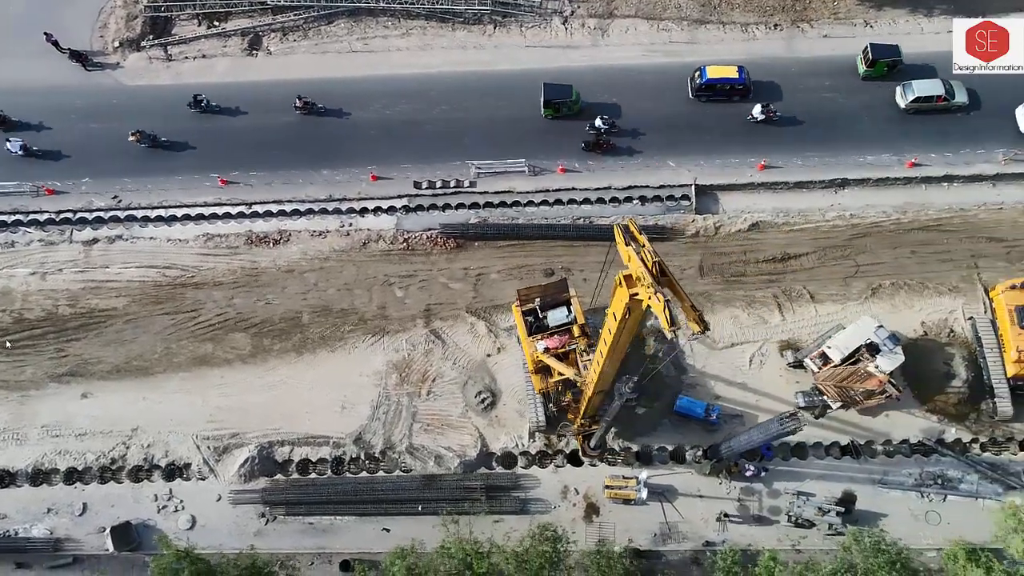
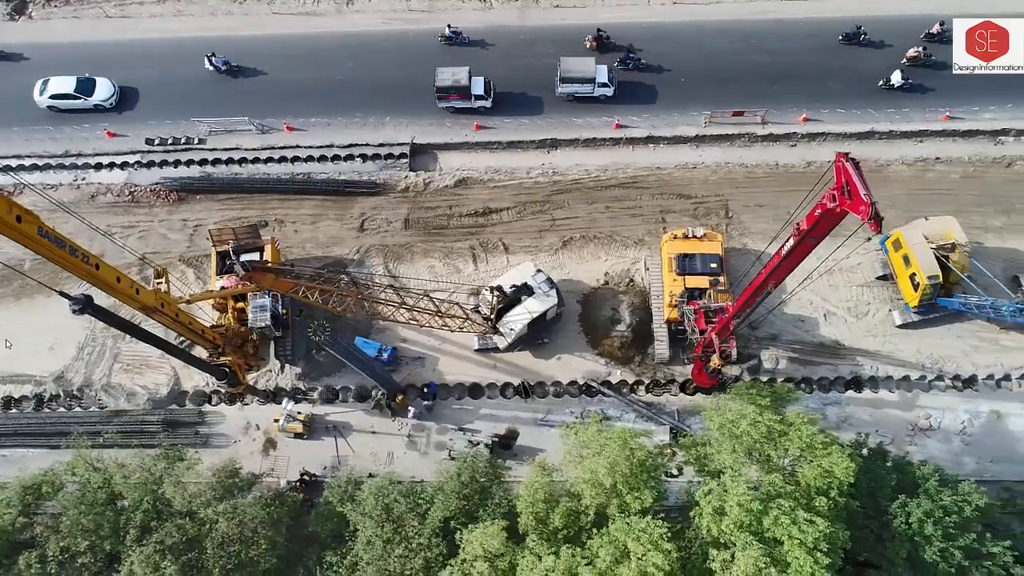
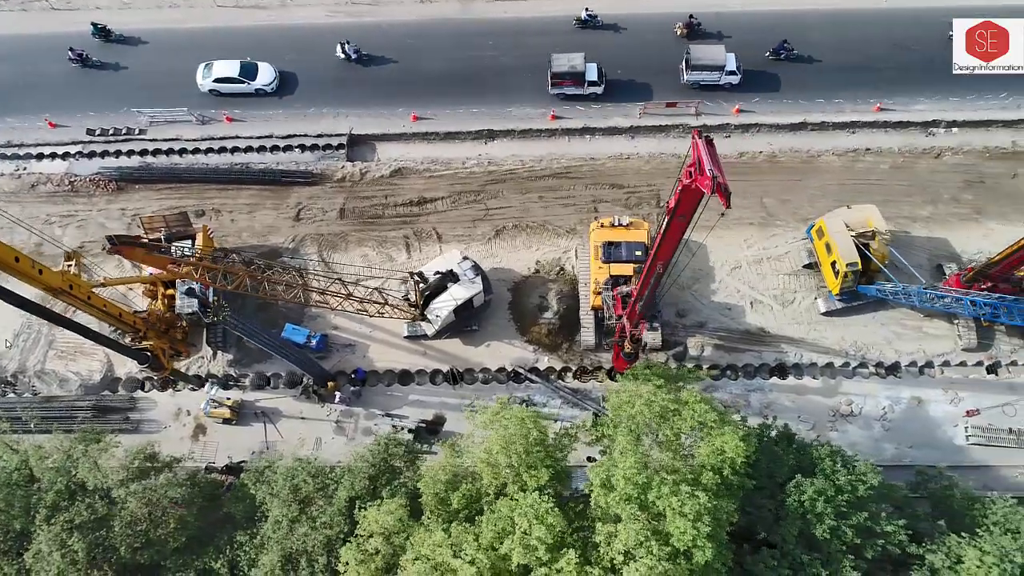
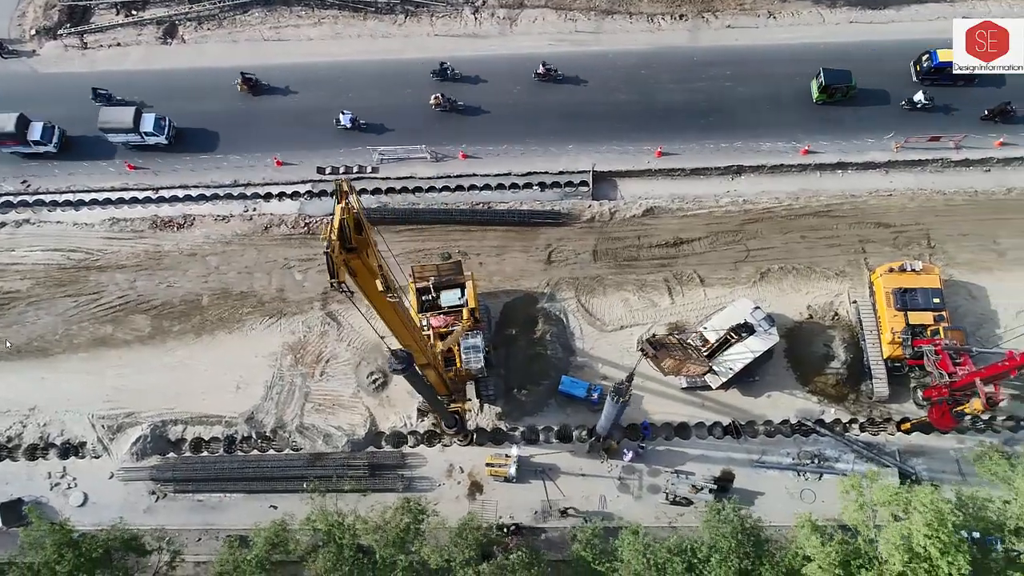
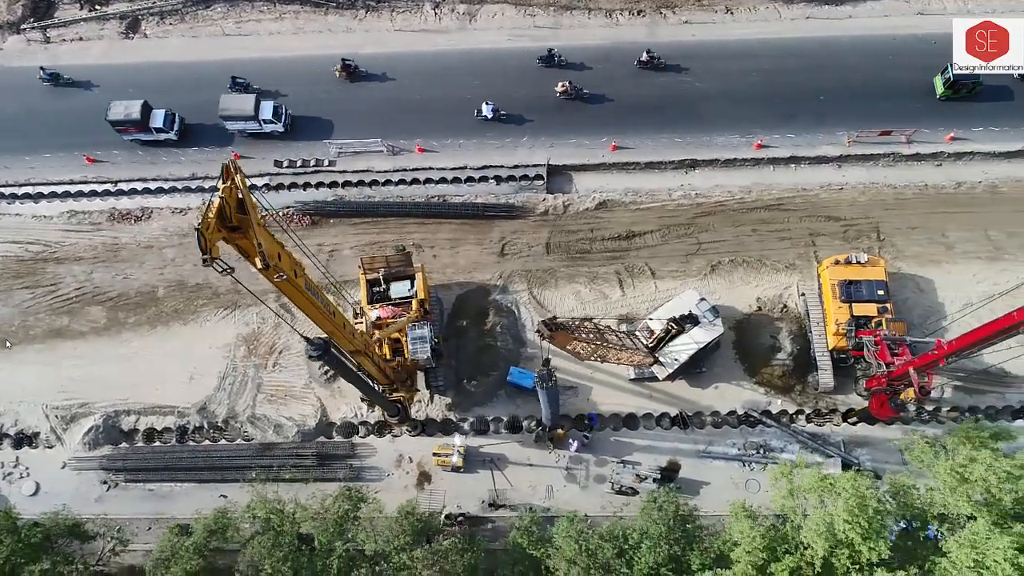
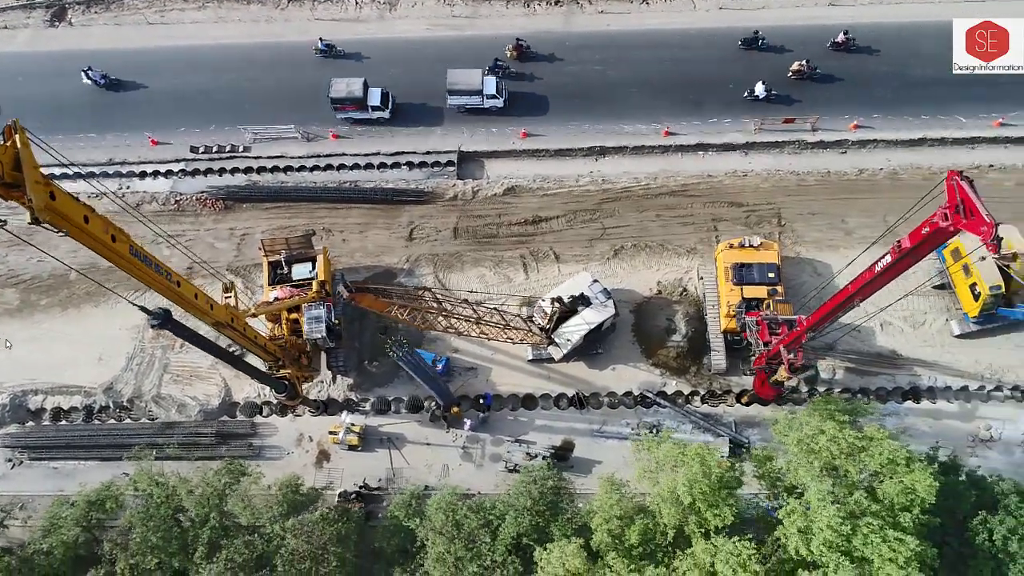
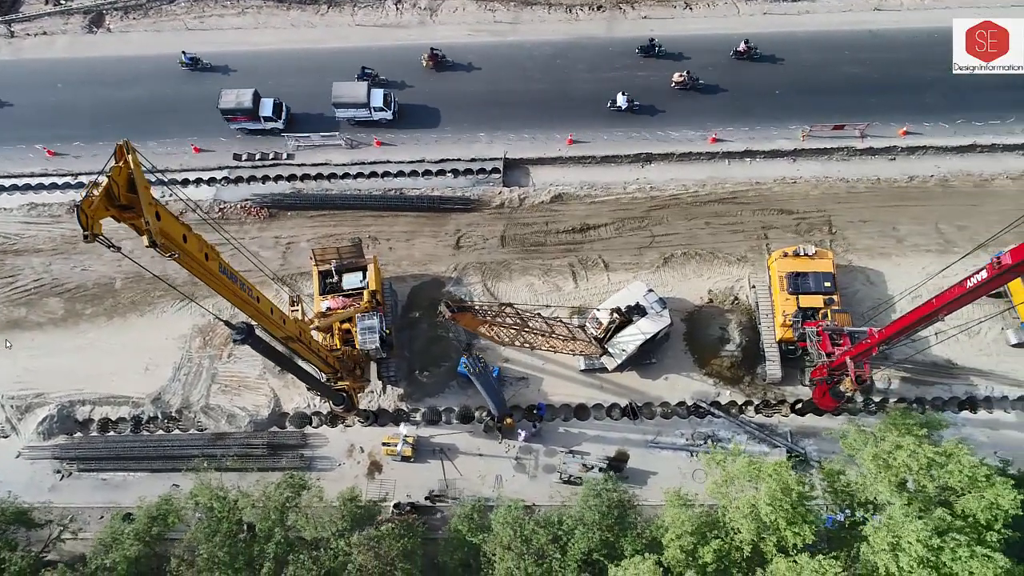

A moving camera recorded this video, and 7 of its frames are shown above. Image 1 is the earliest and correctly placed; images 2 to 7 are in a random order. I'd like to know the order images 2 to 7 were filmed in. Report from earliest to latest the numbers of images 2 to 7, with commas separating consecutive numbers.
4, 5, 7, 6, 2, 3
